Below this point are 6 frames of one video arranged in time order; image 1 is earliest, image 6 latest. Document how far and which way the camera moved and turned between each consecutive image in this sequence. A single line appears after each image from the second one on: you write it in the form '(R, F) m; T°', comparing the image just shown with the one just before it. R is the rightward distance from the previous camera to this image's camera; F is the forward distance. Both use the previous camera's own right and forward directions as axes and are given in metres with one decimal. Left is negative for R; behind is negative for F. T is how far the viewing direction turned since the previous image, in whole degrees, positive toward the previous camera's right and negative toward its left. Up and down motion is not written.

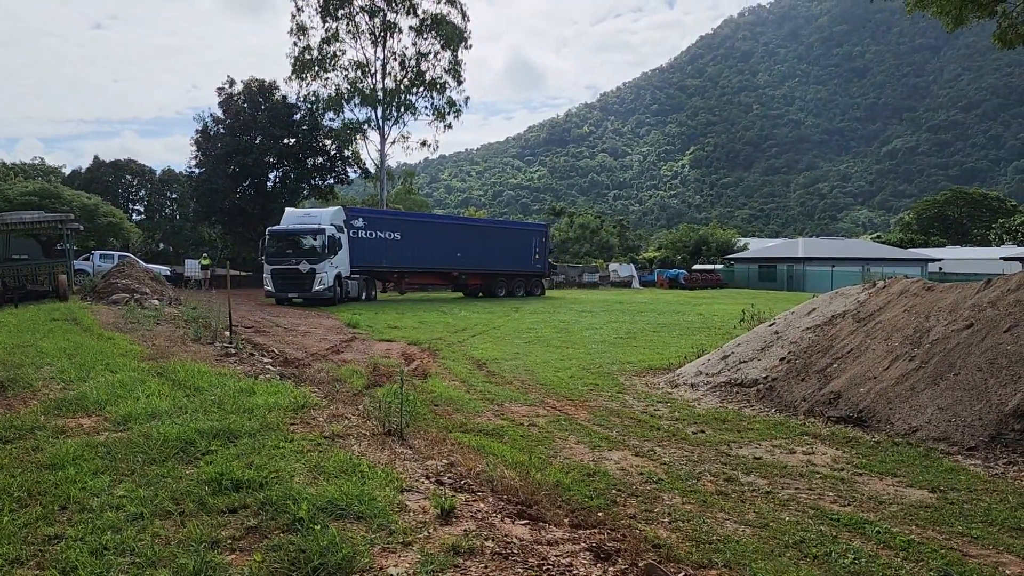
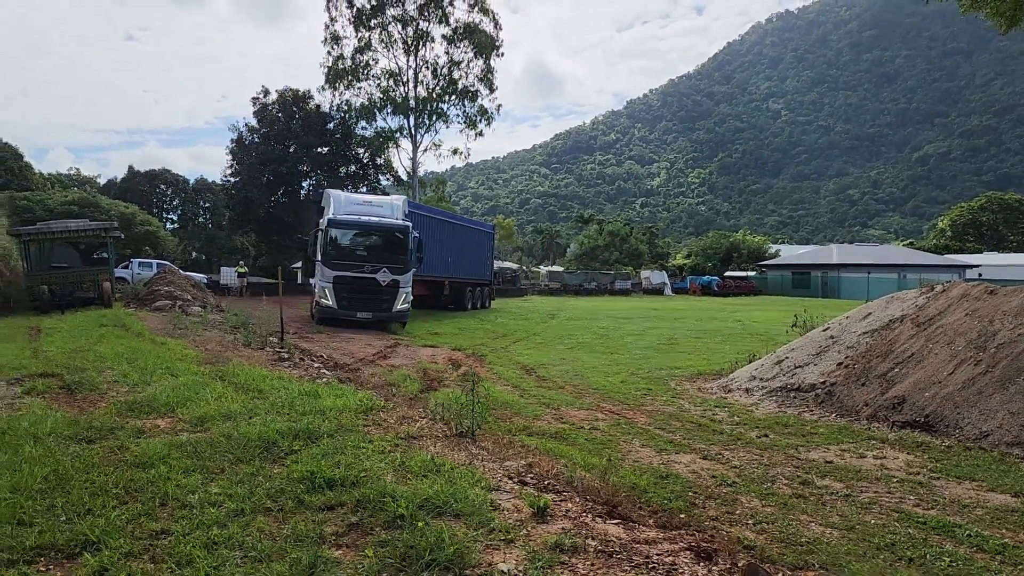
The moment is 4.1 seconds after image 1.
(-0.3, 0.0) m; -2°
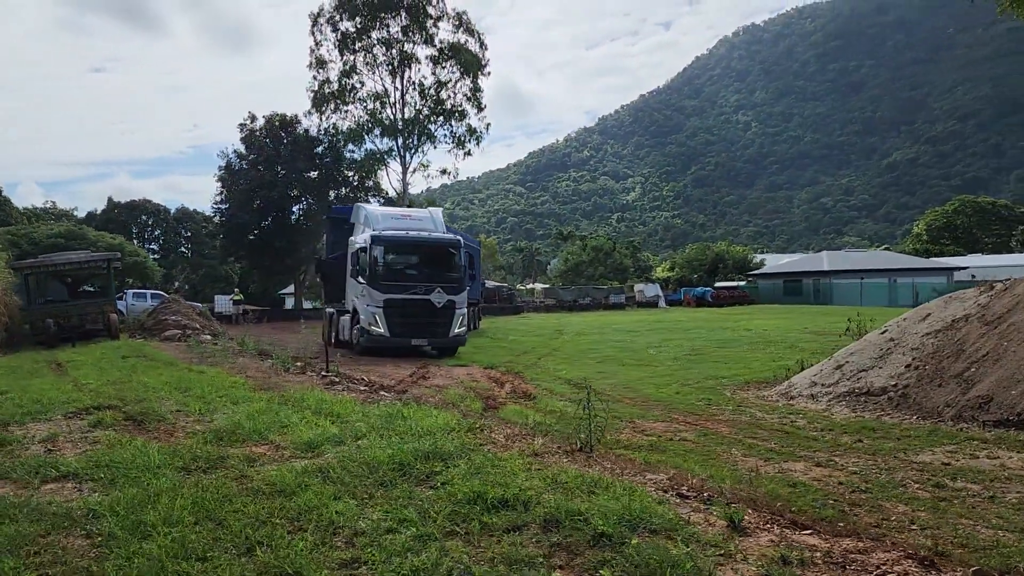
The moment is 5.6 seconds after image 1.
(-1.0, +0.2) m; +1°
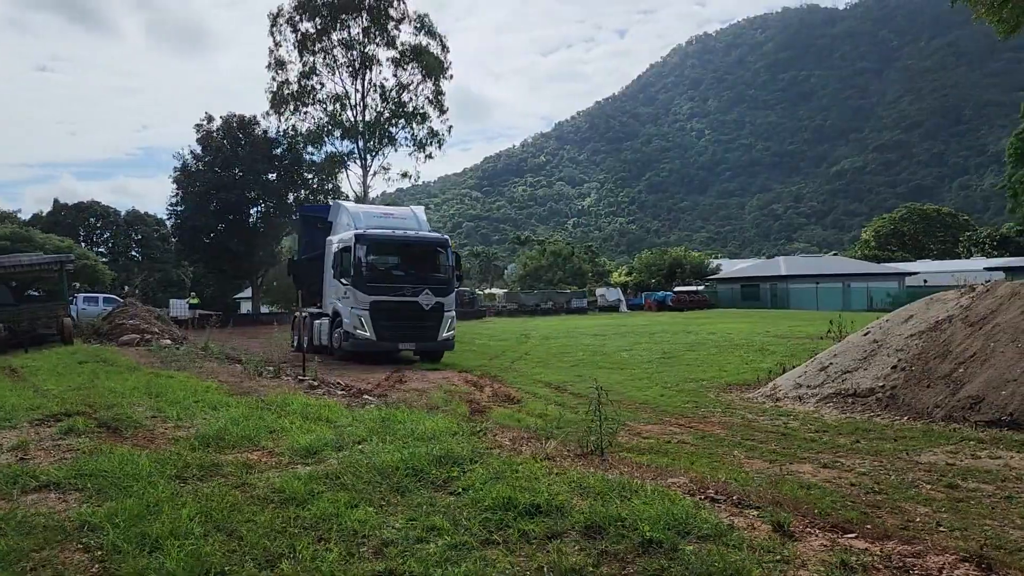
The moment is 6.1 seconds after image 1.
(-0.4, +0.2) m; +3°
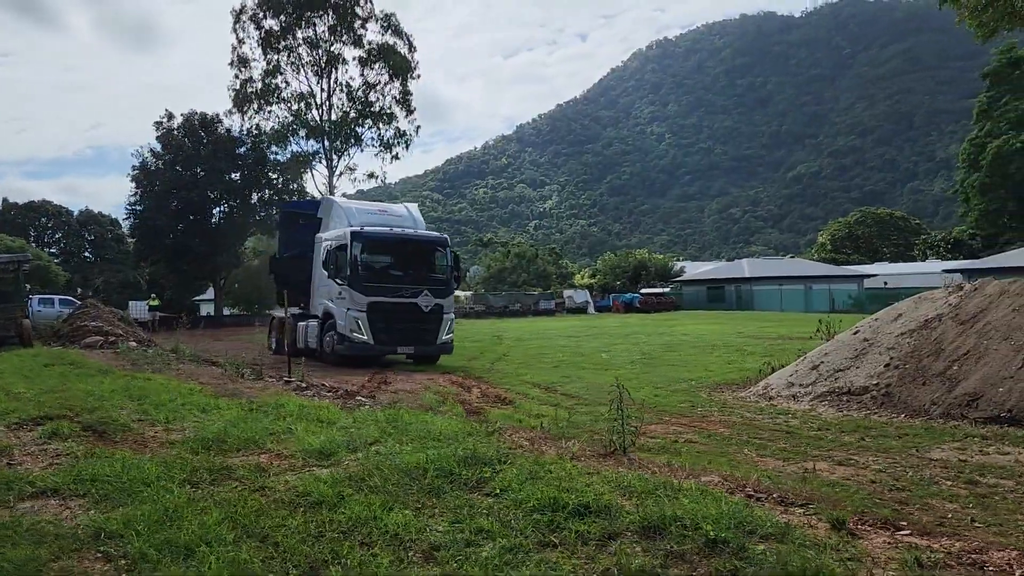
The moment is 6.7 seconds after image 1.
(-0.4, +0.2) m; +3°
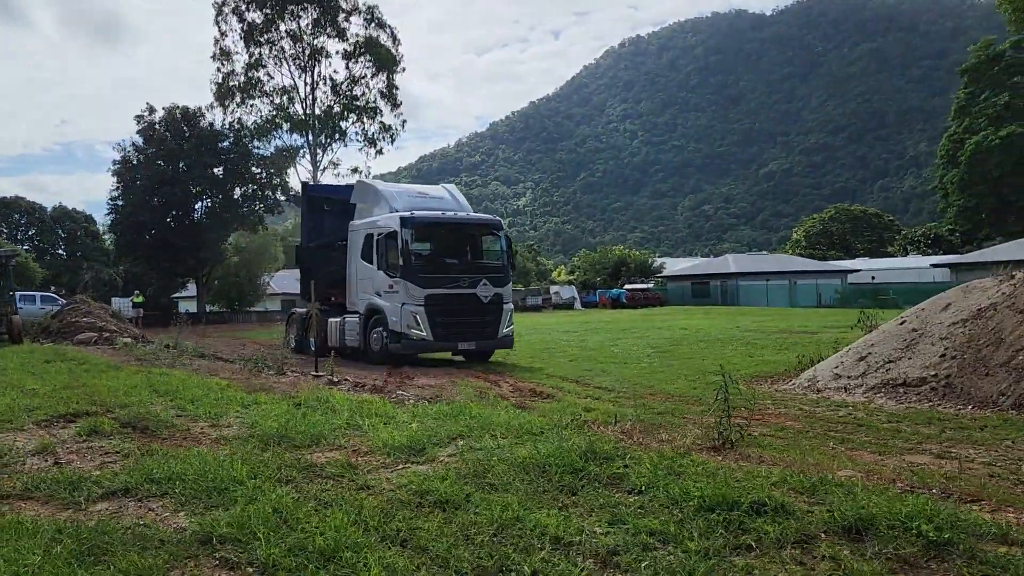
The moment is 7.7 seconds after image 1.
(-0.8, +0.4) m; +2°
